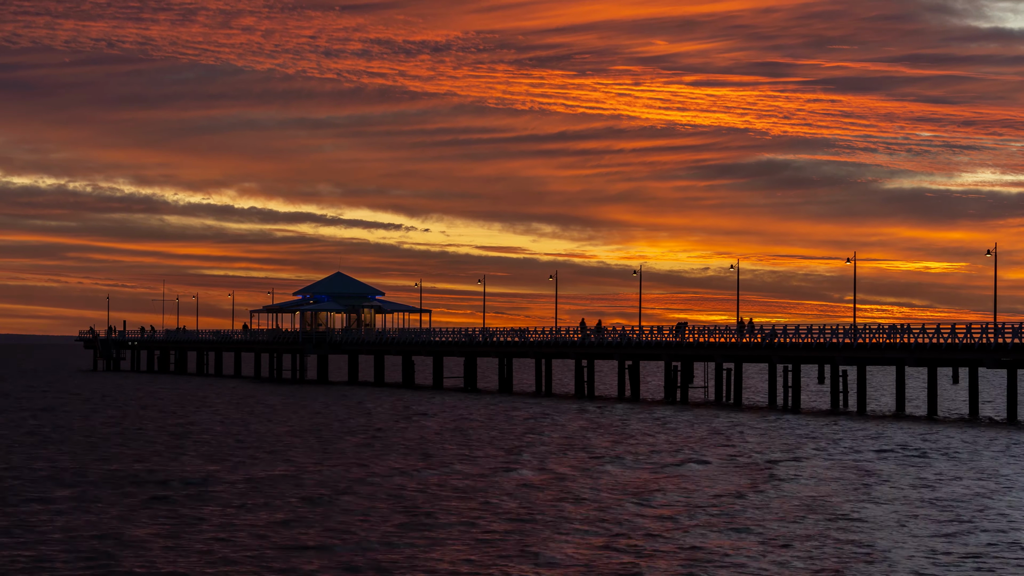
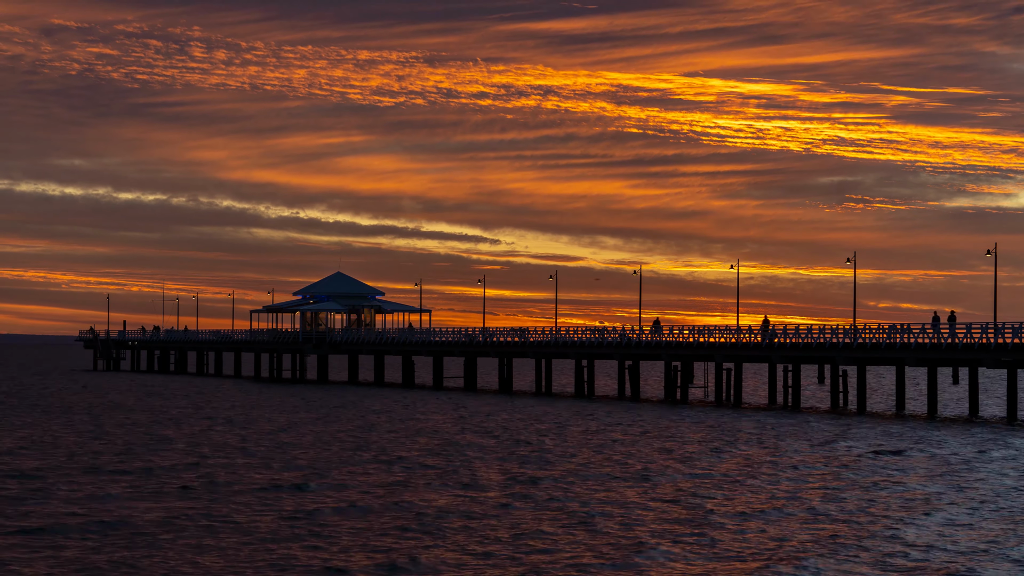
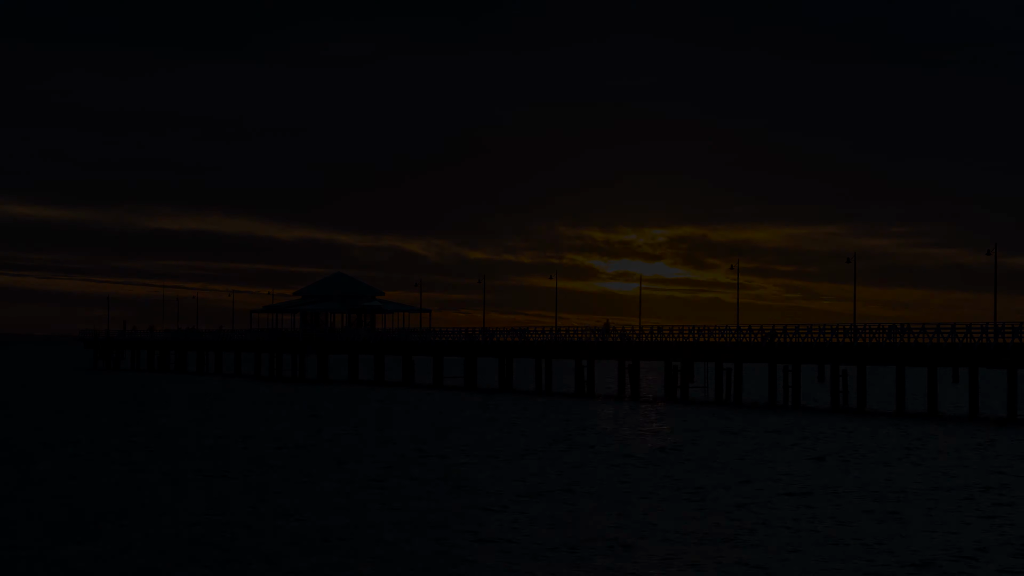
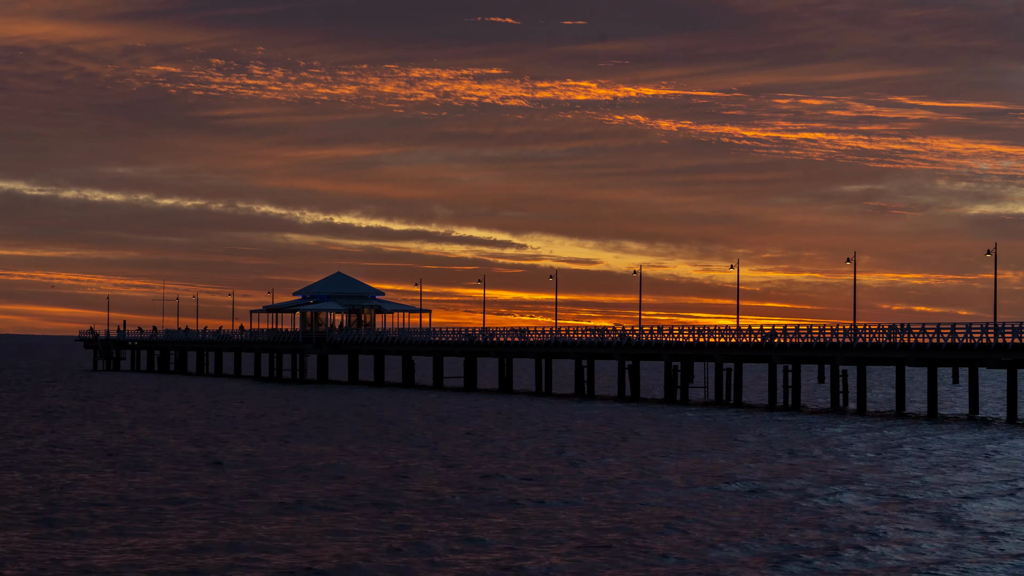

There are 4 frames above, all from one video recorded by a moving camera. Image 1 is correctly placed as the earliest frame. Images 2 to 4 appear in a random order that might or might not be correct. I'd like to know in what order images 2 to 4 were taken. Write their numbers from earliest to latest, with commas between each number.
2, 4, 3
